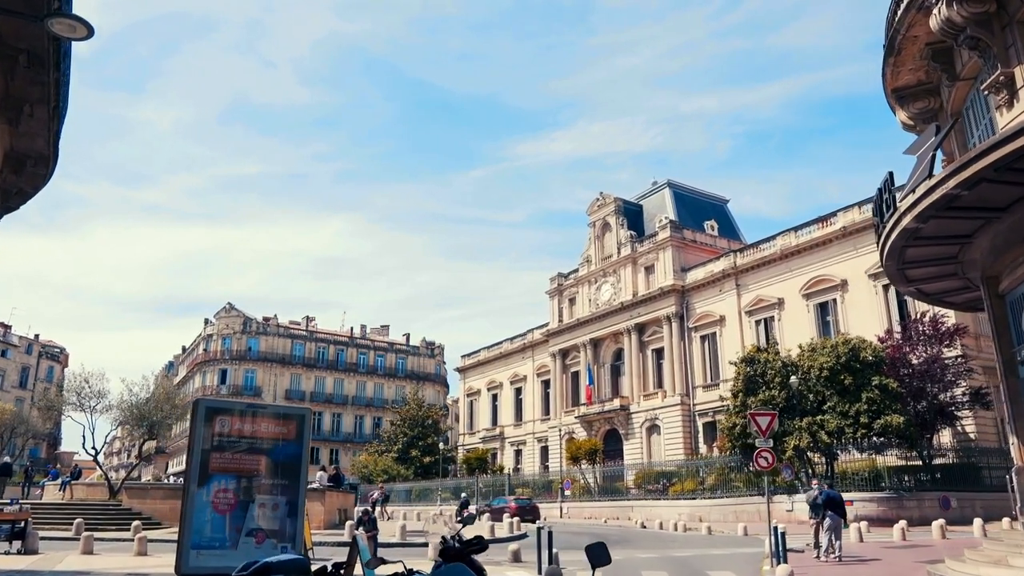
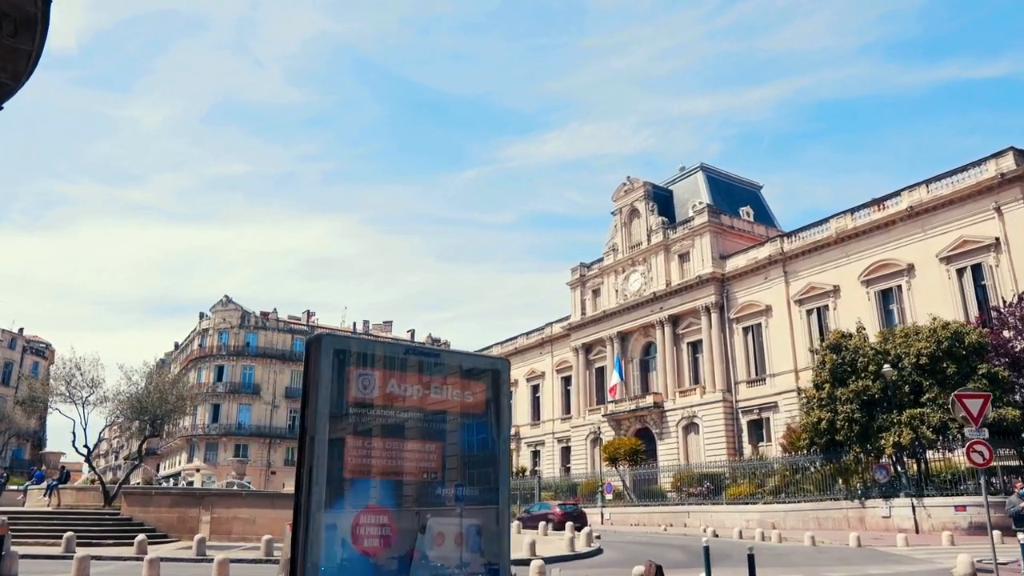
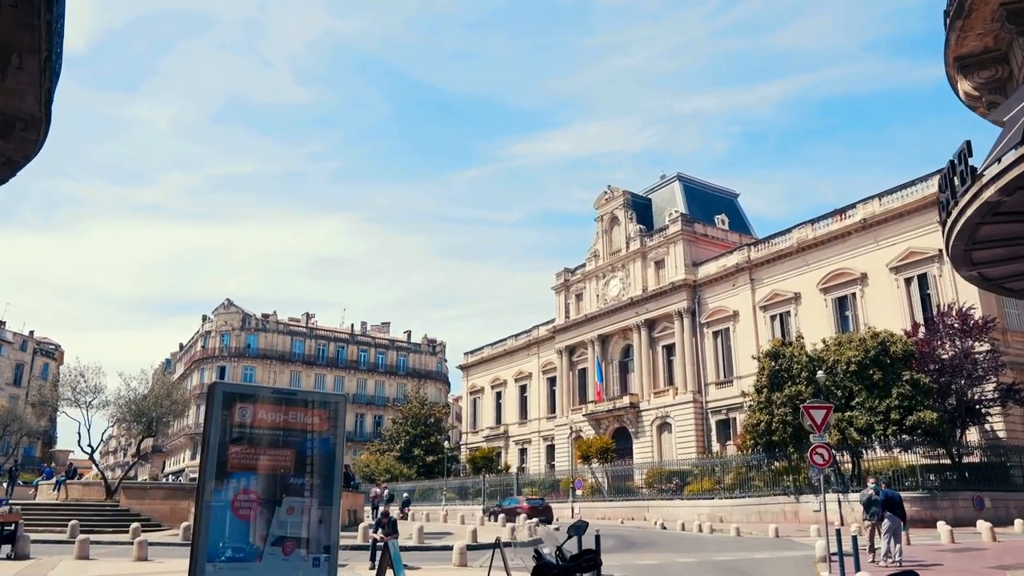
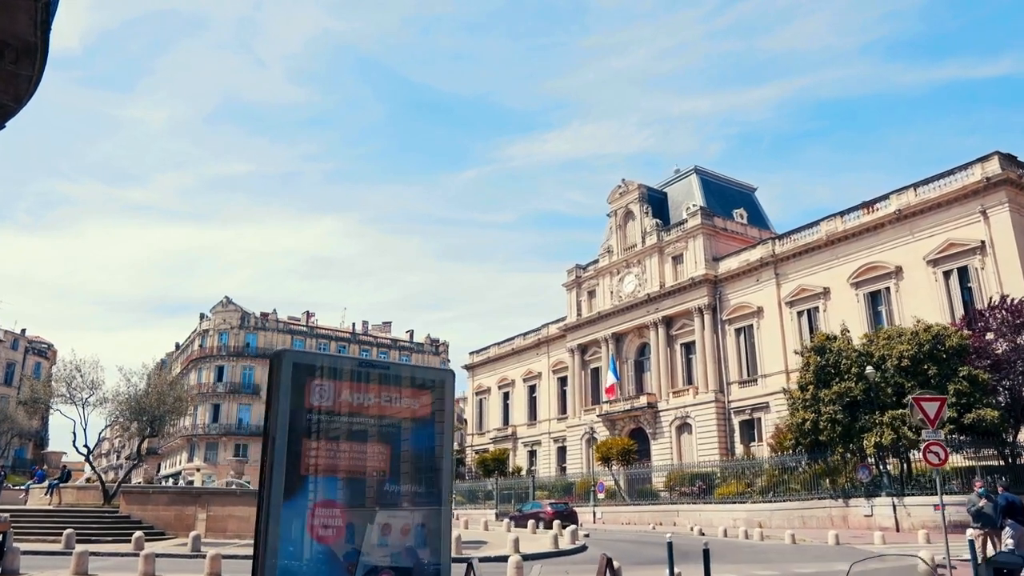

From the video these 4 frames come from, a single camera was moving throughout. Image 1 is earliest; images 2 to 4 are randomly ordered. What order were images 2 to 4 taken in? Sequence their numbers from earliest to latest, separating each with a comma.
3, 4, 2
